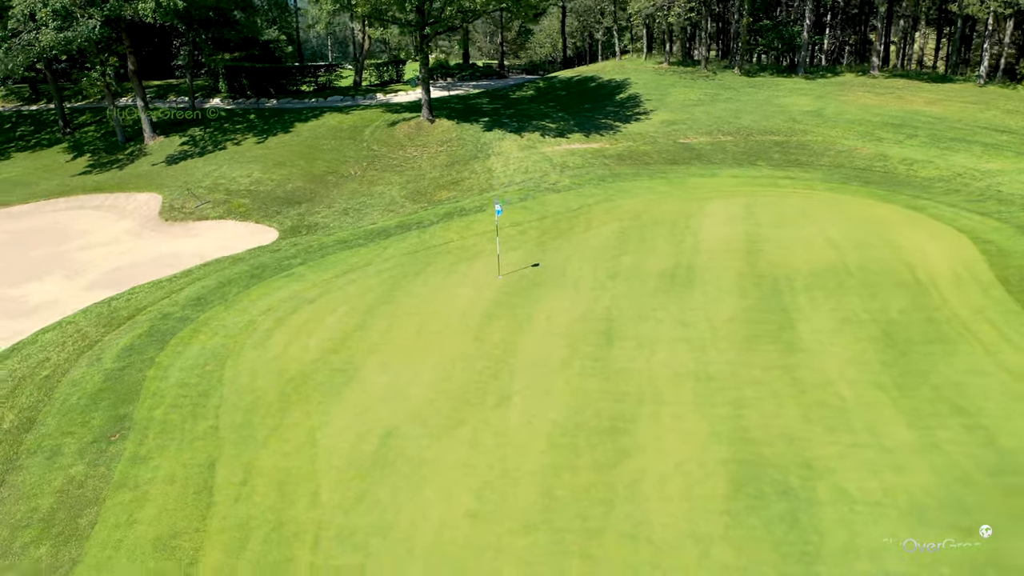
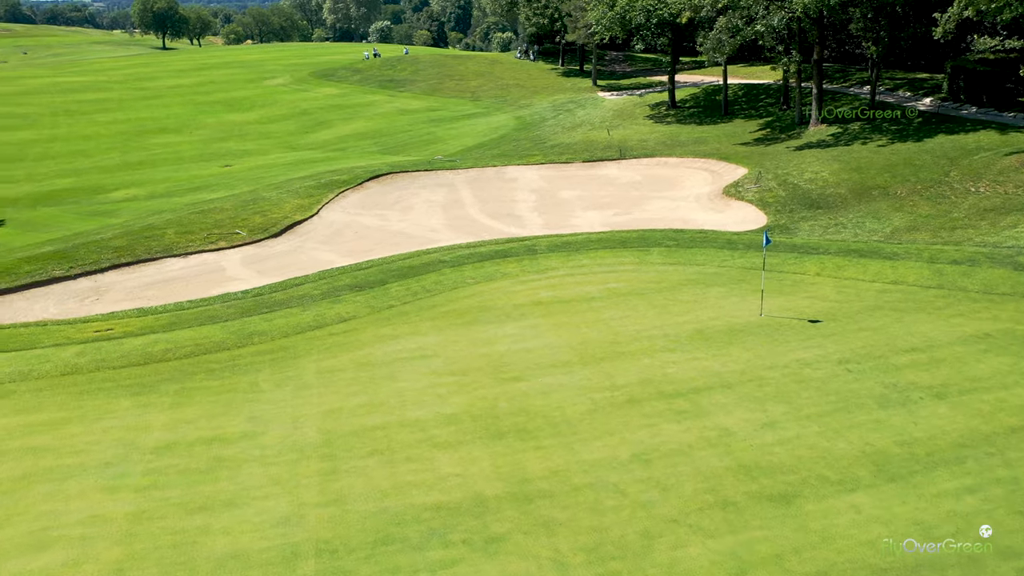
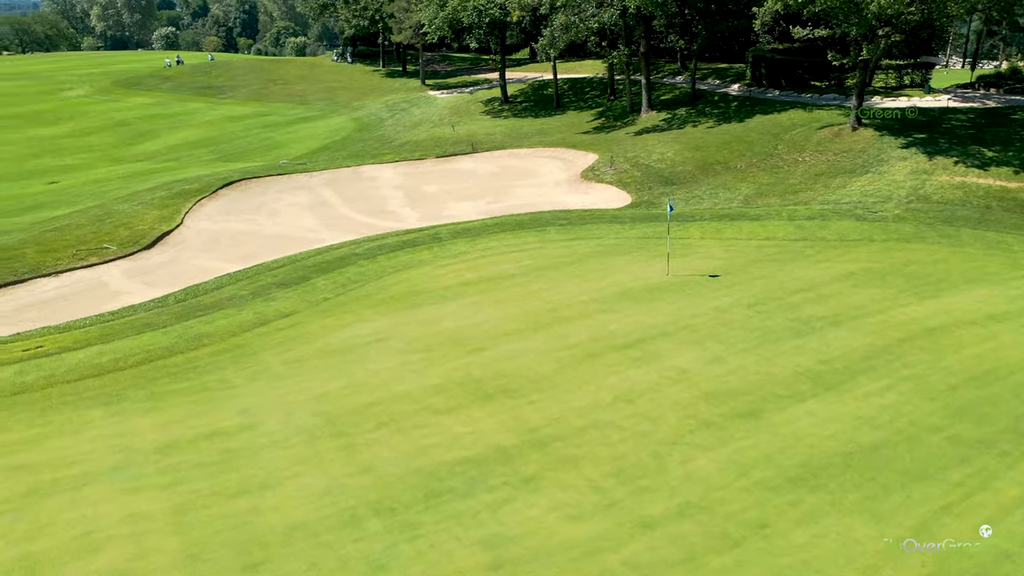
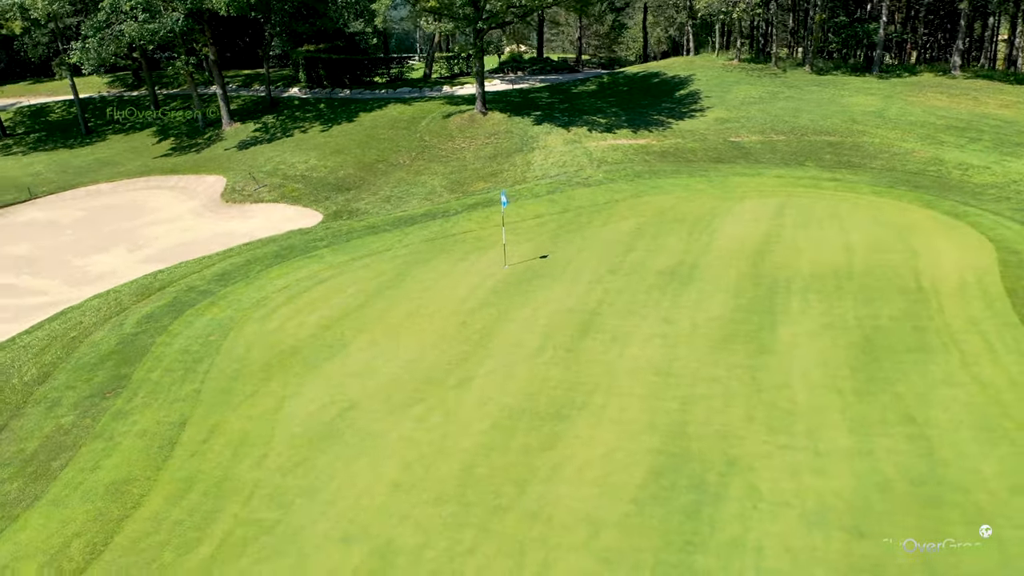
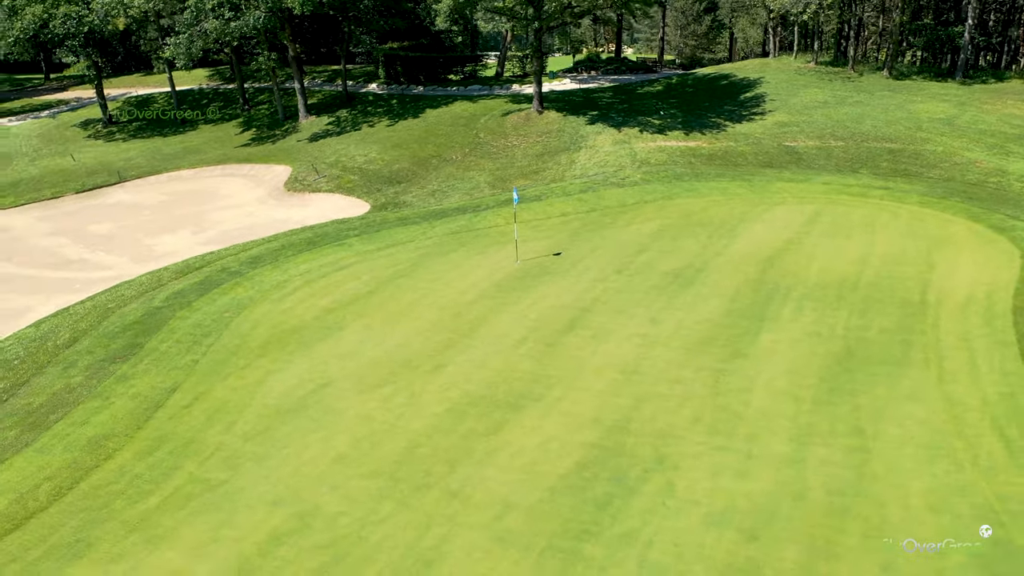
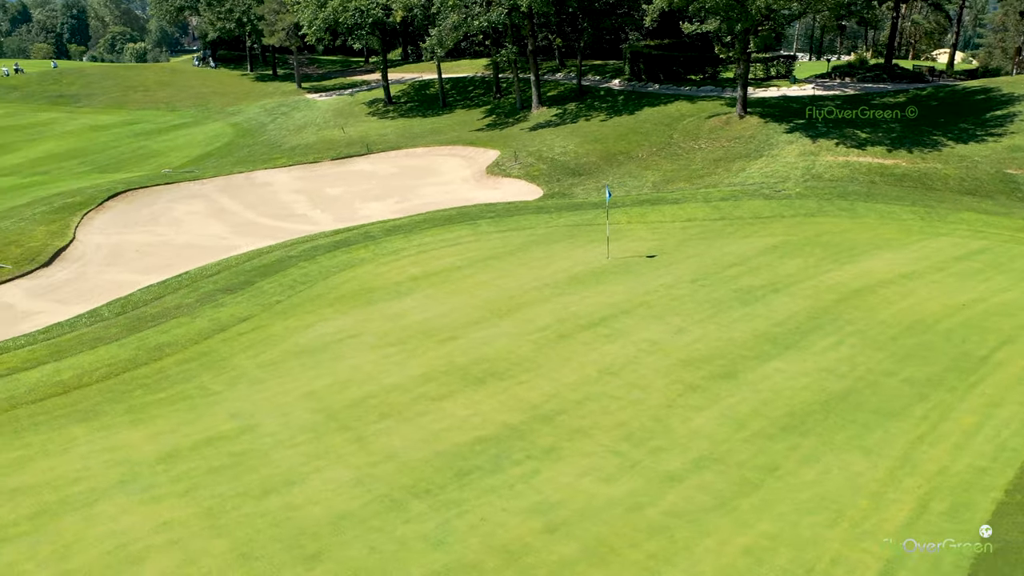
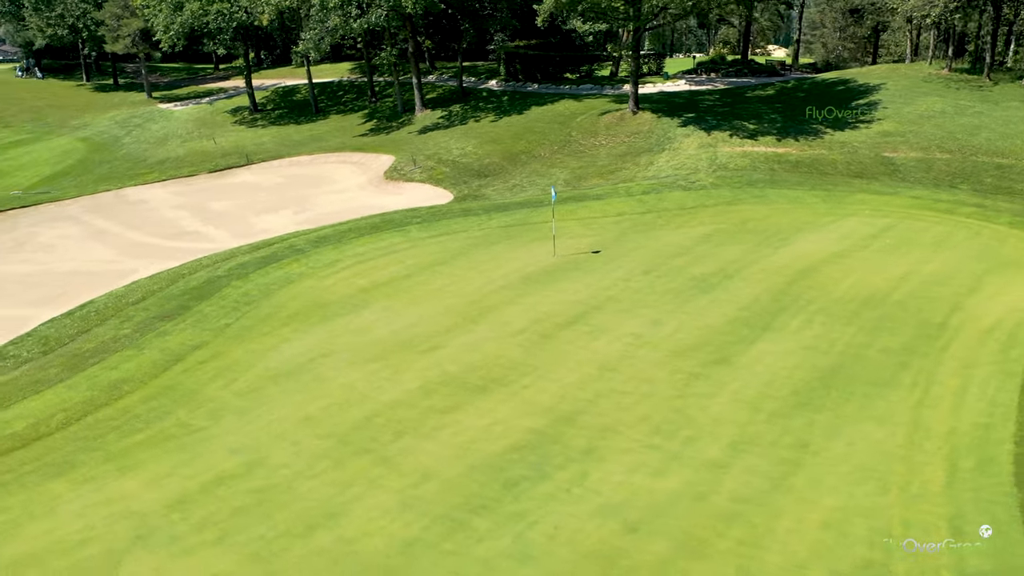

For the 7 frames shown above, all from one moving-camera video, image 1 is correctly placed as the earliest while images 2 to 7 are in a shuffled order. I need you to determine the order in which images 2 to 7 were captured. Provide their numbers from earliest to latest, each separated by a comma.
4, 5, 7, 6, 3, 2
